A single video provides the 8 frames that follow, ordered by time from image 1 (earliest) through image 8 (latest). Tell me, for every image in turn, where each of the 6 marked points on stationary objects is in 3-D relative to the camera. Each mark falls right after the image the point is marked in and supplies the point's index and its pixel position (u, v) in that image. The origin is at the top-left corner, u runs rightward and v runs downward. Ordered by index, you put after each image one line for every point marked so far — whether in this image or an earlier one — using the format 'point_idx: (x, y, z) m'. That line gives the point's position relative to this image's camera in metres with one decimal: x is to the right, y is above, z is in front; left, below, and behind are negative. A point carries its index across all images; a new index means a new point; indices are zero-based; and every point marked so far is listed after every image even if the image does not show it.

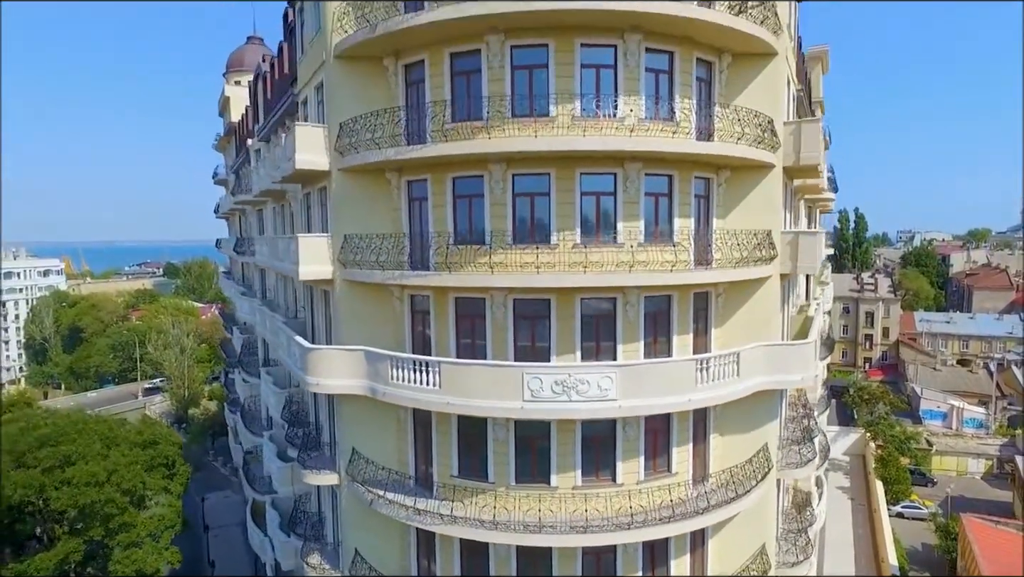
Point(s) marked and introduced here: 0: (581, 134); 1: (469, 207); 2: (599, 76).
0: (+1.2, +2.6, +10.6) m
1: (-0.8, +1.5, +11.5) m
2: (+1.6, +3.8, +11.0) m
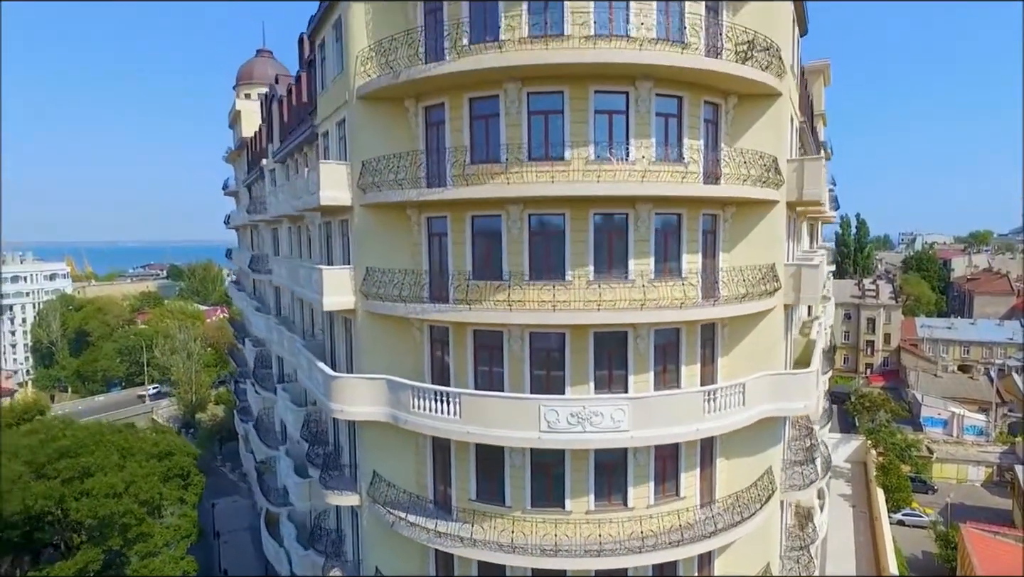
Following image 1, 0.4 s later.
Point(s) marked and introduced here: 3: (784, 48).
0: (+1.5, +1.9, +11.2) m
1: (-0.5, +0.9, +12.1) m
2: (+1.9, +3.2, +11.6) m
3: (+5.9, +5.2, +13.4) m
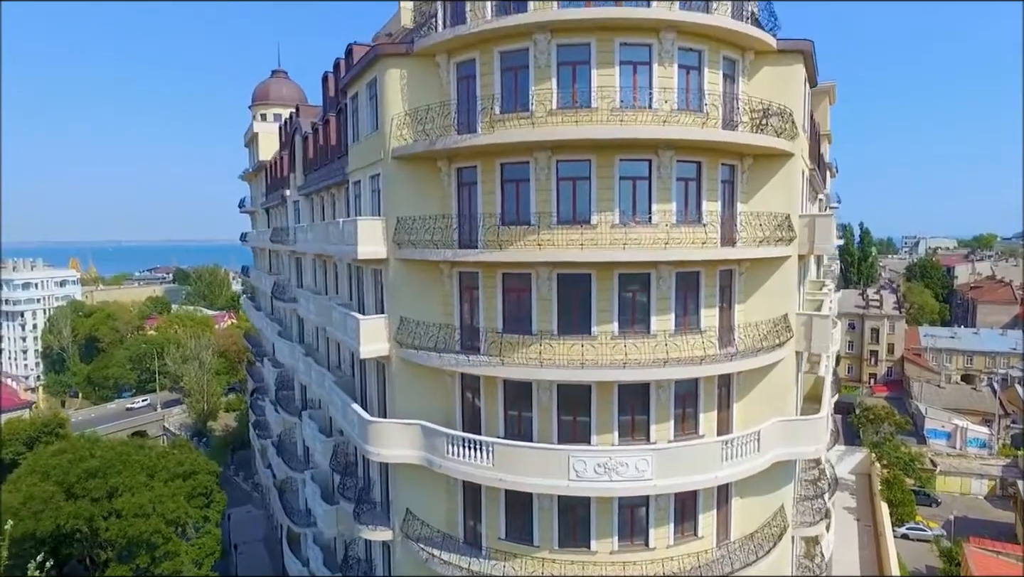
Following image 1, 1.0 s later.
0: (+2.1, +0.8, +12.0) m
1: (+0.1, -0.3, +12.9) m
2: (+2.5, +2.1, +12.3) m
3: (+6.5, +4.0, +14.1) m
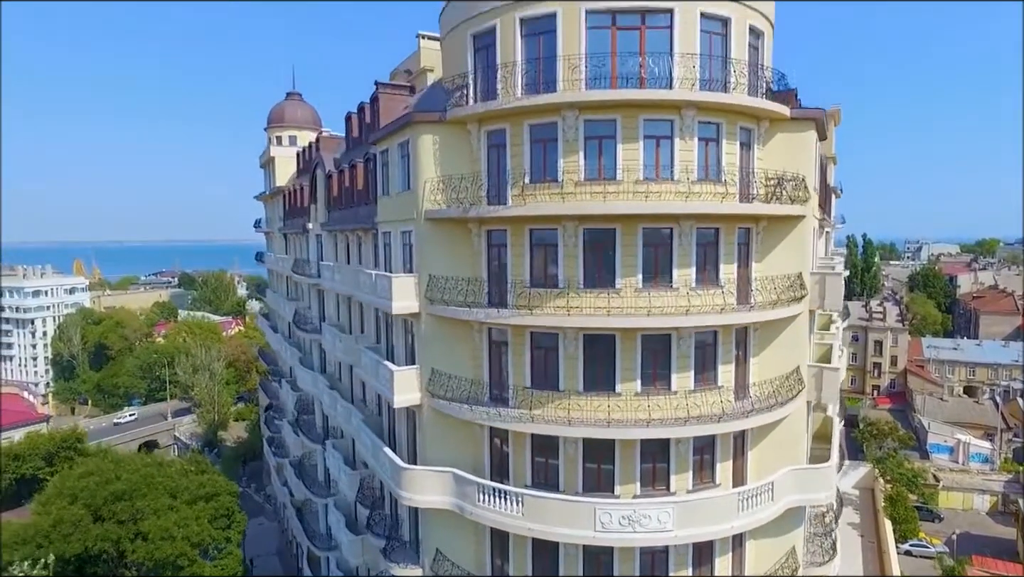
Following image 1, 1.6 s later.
0: (+2.7, -0.5, +12.7) m
1: (+0.7, -1.5, +13.6) m
2: (+3.1, +0.8, +13.1) m
3: (+7.2, +2.7, +14.9) m
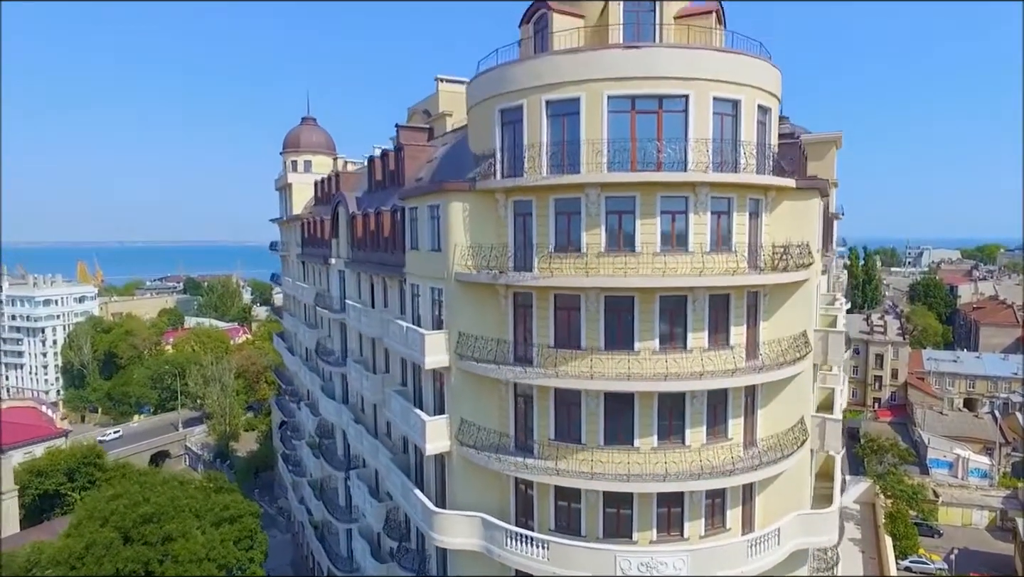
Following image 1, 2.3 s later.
0: (+3.4, -1.9, +13.8) m
1: (+1.4, -3.0, +14.7) m
2: (+3.7, -0.7, +14.2) m
3: (+7.8, +1.3, +16.0) m
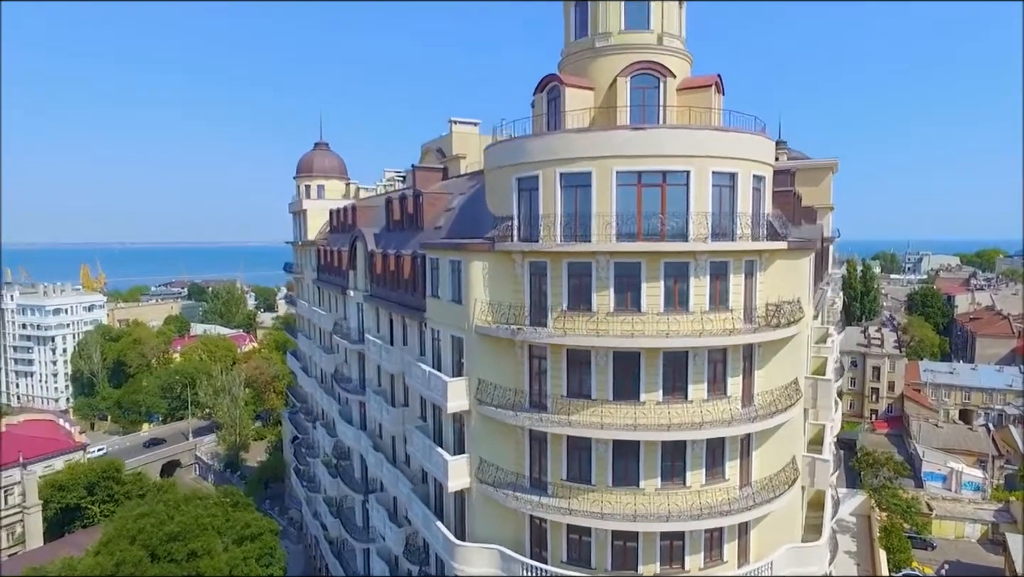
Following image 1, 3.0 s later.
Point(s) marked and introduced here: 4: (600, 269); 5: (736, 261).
0: (+3.8, -3.4, +15.2) m
1: (+1.8, -4.4, +16.1) m
2: (+4.1, -2.1, +15.6) m
3: (+8.2, -0.1, +17.4) m
4: (+2.2, +0.5, +15.4) m
5: (+5.7, +0.7, +15.8) m
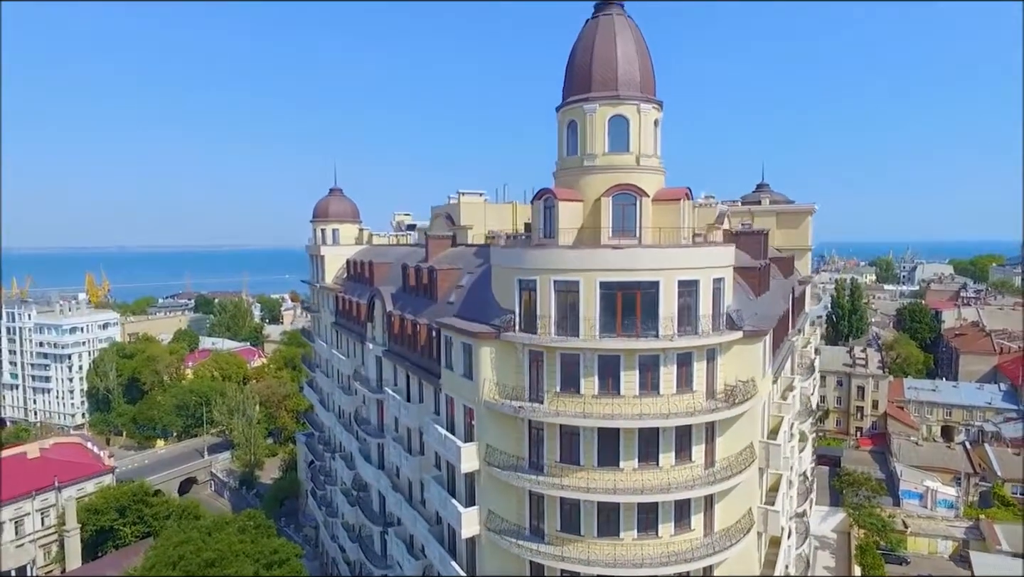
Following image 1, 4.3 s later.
0: (+3.9, -6.0, +18.6) m
1: (+1.9, -7.1, +19.5) m
2: (+4.2, -4.7, +19.0) m
3: (+8.3, -2.8, +20.8) m
4: (+2.3, -2.2, +18.8) m
5: (+5.8, -2.0, +19.3) m
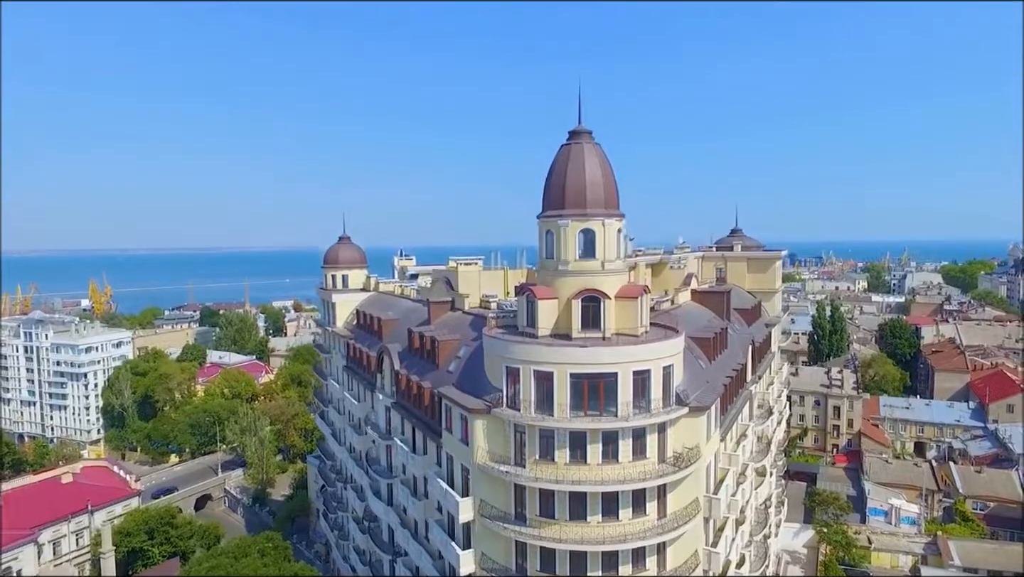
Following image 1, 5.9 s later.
0: (+3.4, -9.4, +23.2) m
1: (+1.4, -10.4, +24.1) m
2: (+3.7, -8.1, +23.6) m
3: (+7.8, -6.1, +25.4) m
4: (+1.8, -5.5, +23.3) m
5: (+5.4, -5.3, +23.8) m
